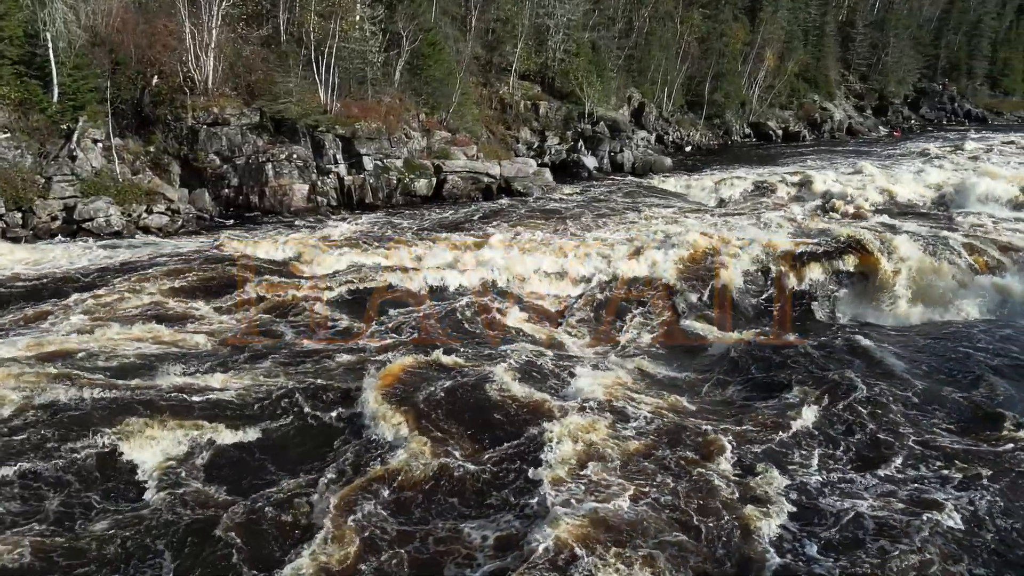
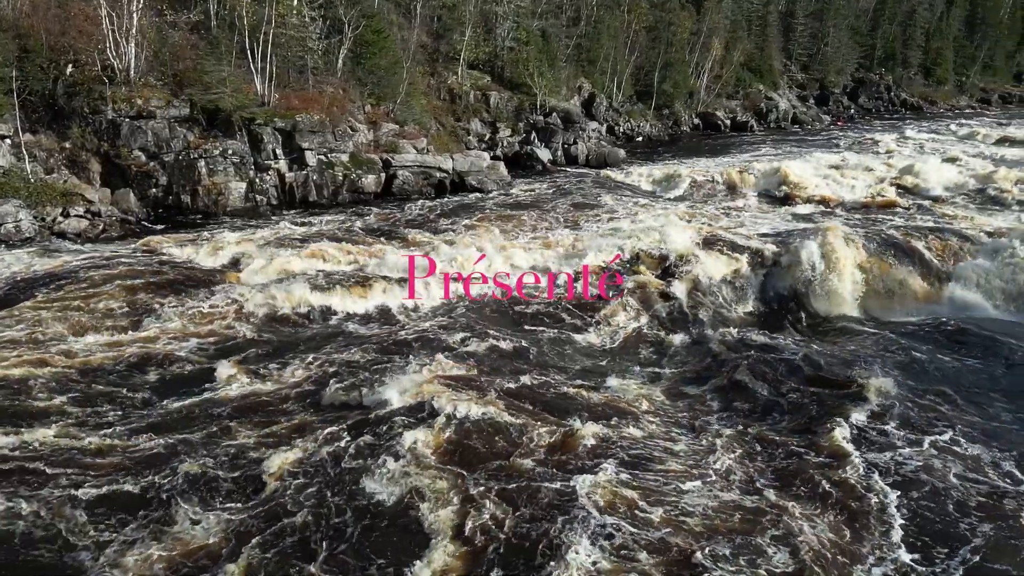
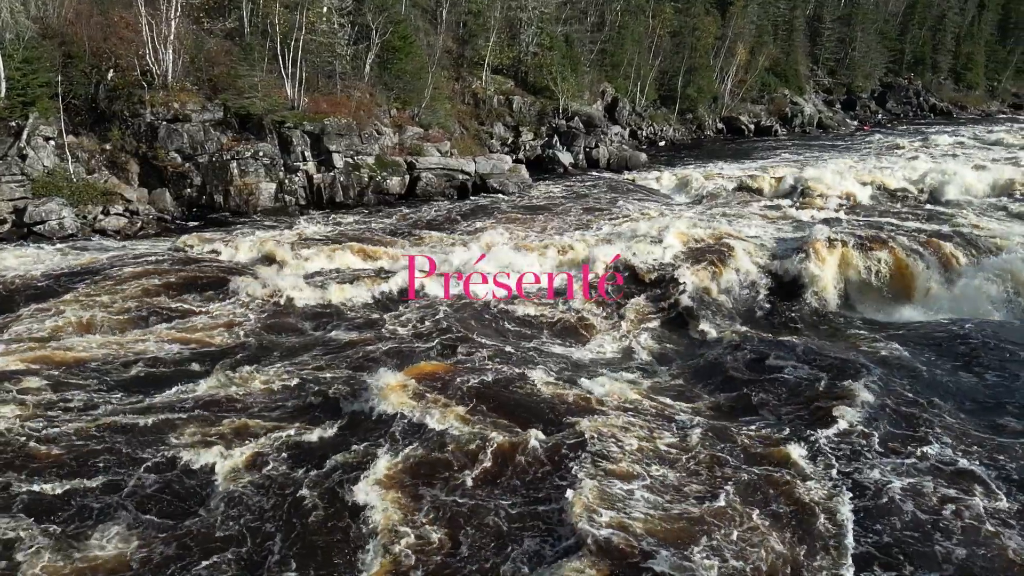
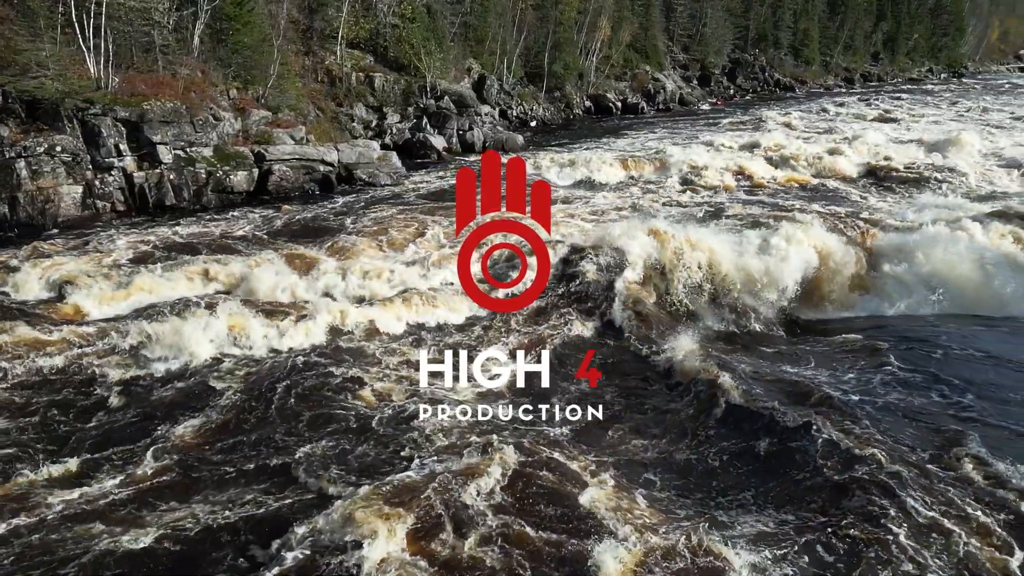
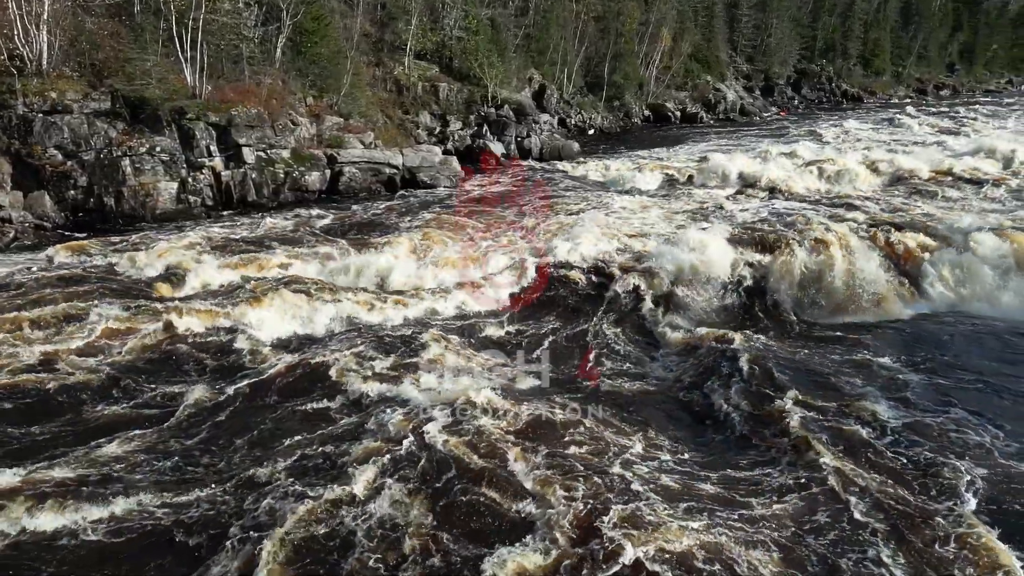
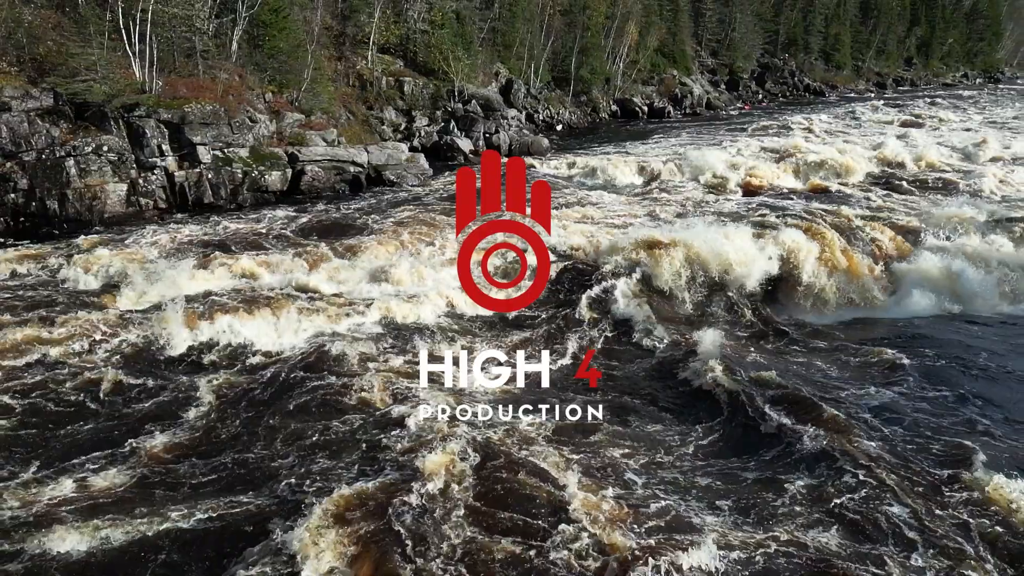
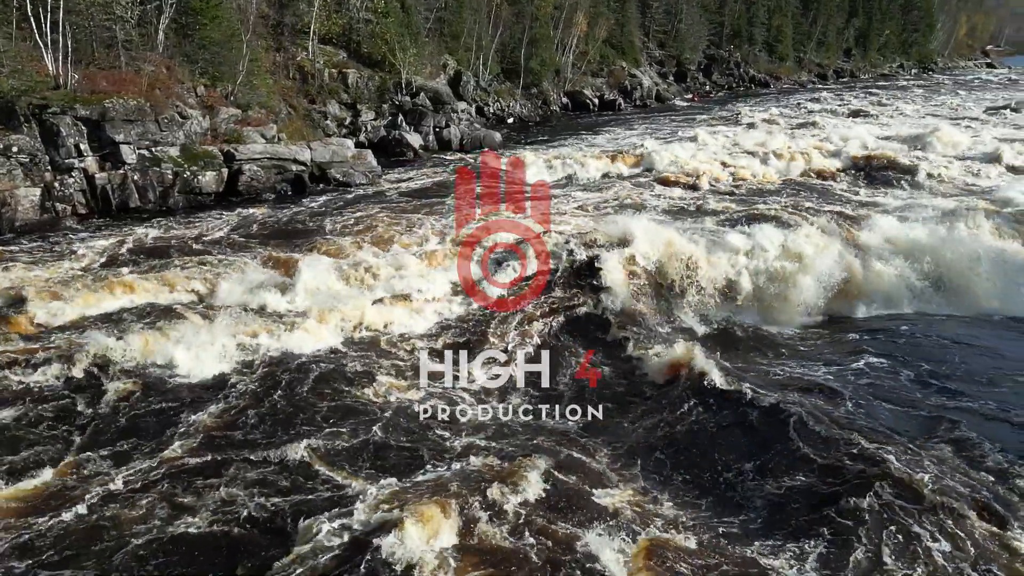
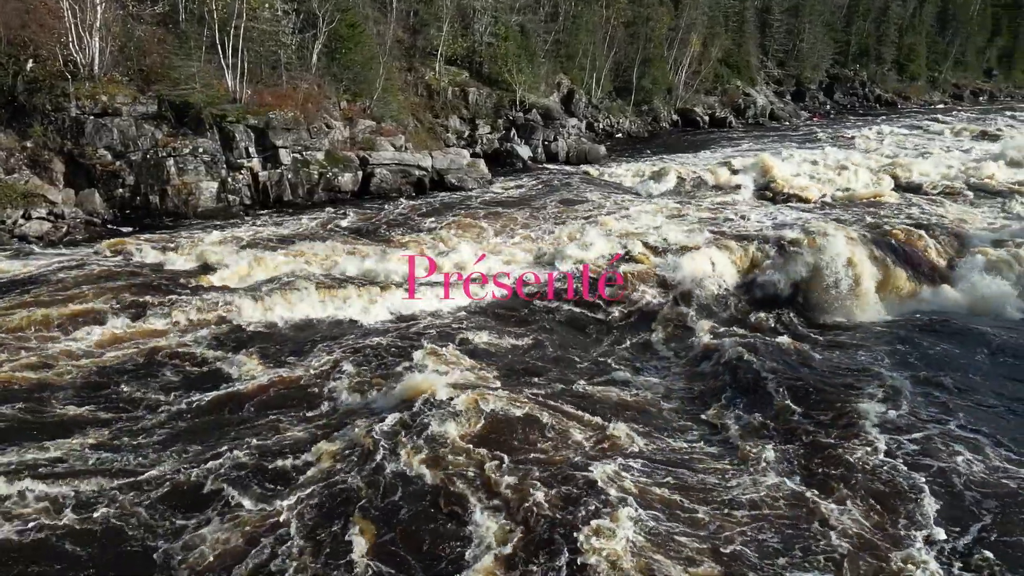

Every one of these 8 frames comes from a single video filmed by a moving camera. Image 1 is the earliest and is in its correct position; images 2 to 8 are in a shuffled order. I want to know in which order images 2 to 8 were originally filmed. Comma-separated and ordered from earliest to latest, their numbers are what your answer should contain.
3, 2, 8, 5, 6, 4, 7
